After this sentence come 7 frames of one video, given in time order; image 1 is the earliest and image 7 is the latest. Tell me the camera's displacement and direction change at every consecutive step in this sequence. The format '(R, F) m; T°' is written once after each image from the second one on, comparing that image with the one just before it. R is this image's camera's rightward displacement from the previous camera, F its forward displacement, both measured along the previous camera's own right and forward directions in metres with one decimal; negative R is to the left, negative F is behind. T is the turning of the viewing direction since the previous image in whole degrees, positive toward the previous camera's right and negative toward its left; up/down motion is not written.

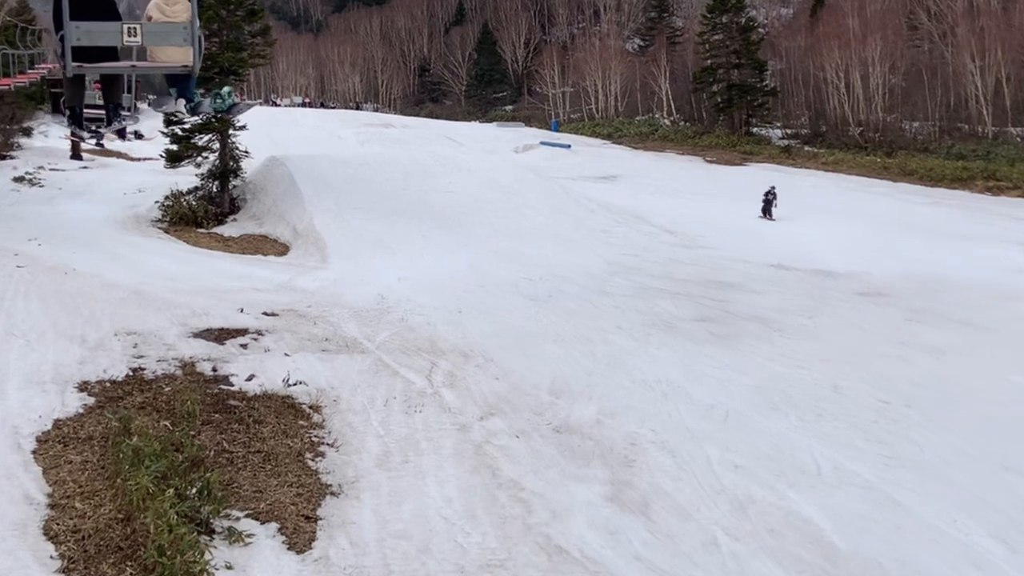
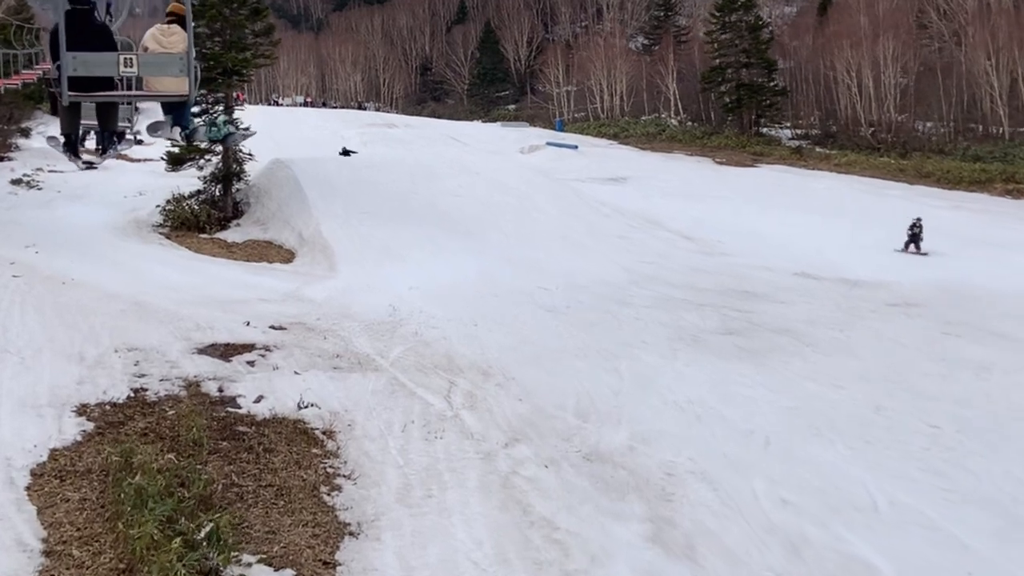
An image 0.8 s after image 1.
(-0.2, +0.5) m; 0°
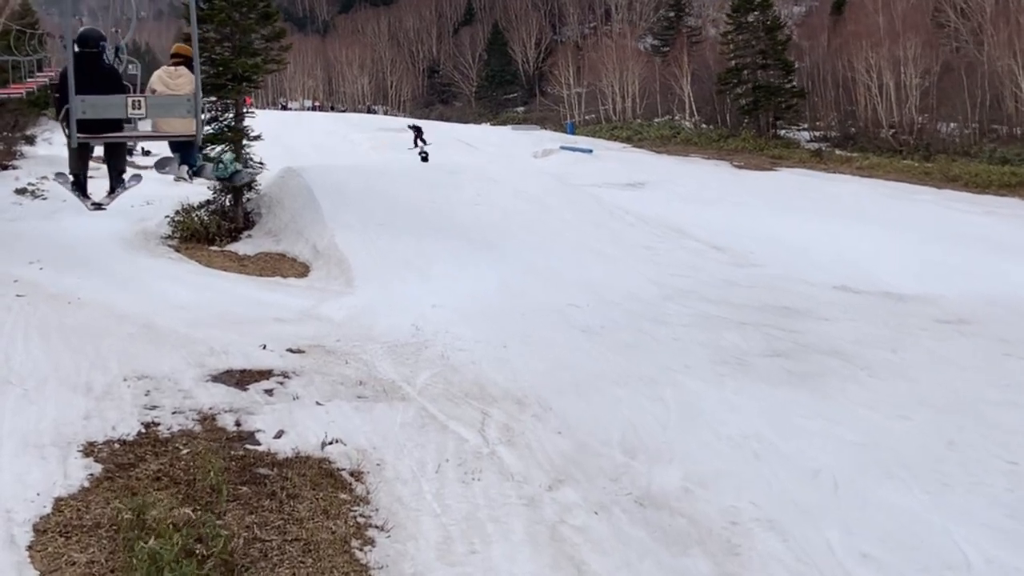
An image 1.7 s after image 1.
(-0.2, +0.6) m; 0°
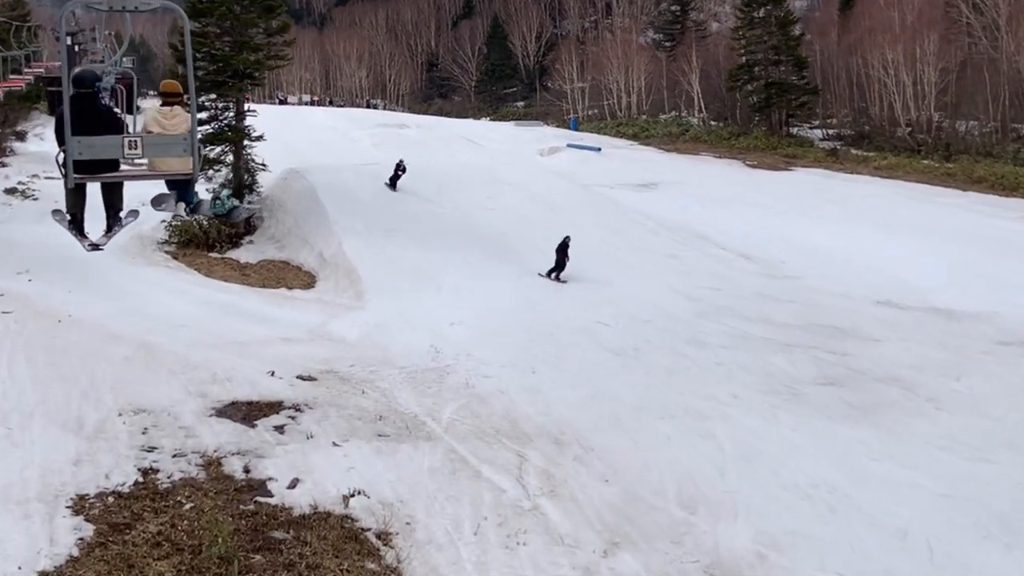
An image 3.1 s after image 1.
(-0.3, +0.8) m; 0°
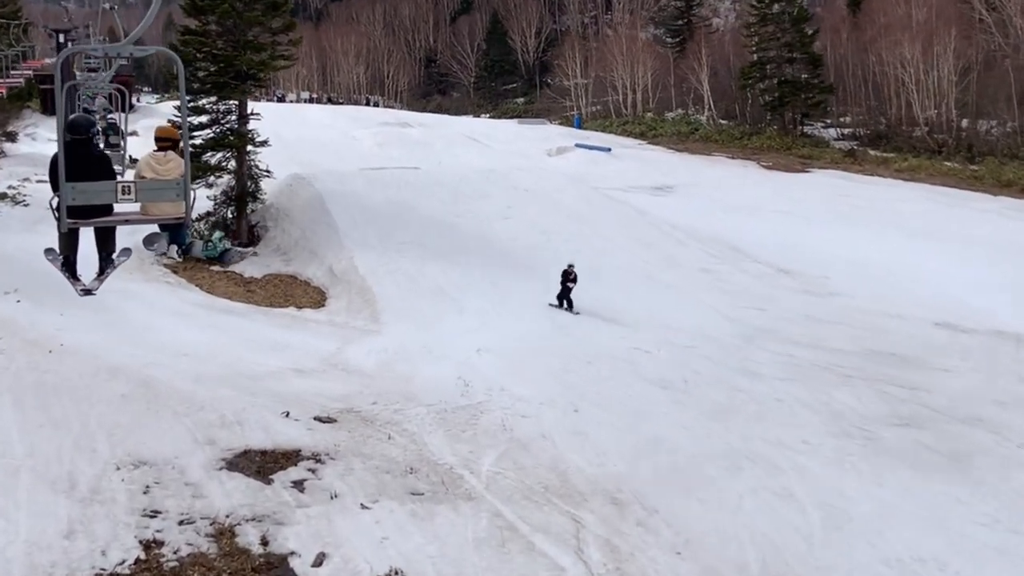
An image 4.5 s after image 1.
(-0.4, +0.9) m; 0°
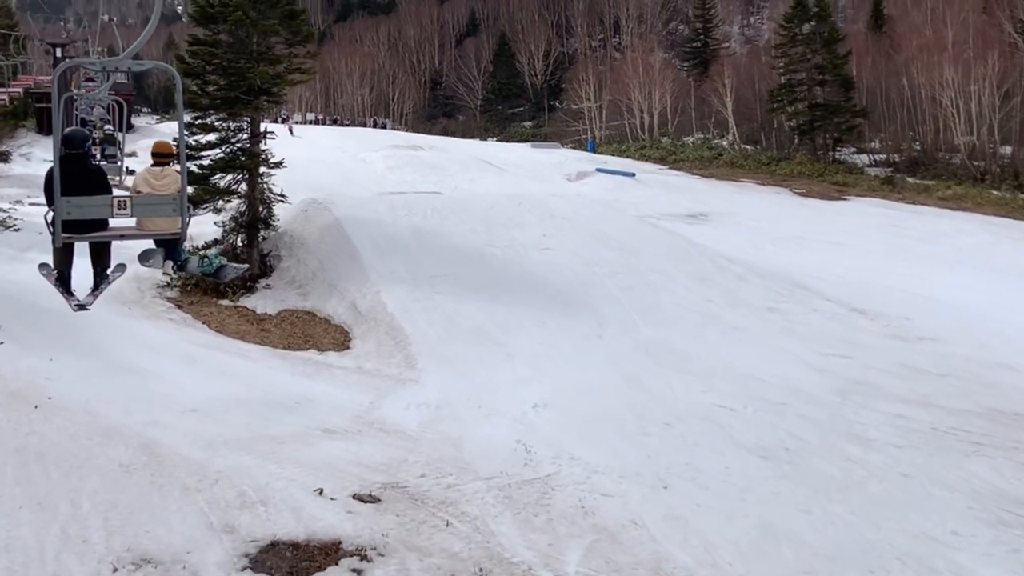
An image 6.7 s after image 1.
(-0.5, +1.3) m; 0°
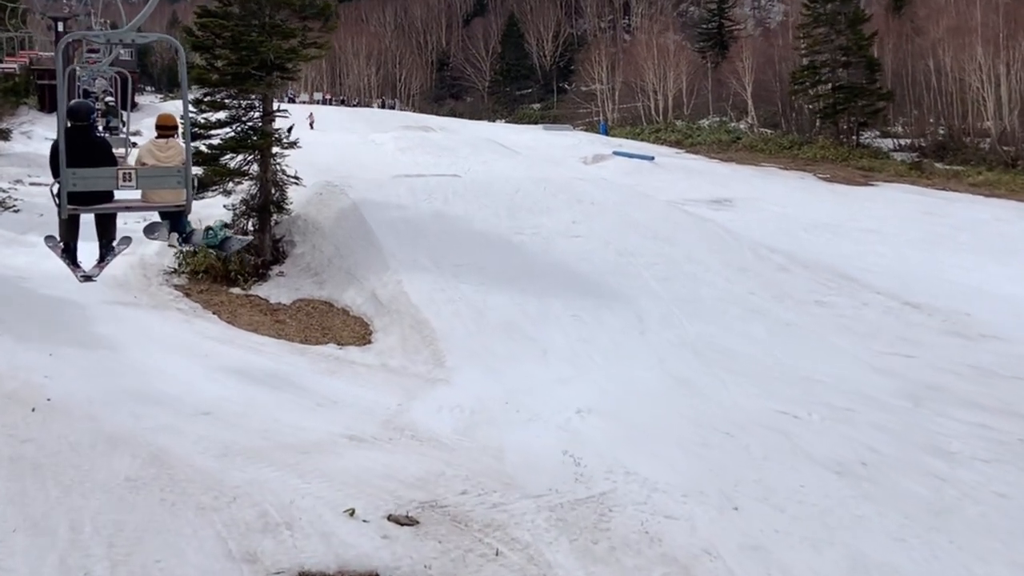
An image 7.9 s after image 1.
(-0.3, +0.7) m; 0°
